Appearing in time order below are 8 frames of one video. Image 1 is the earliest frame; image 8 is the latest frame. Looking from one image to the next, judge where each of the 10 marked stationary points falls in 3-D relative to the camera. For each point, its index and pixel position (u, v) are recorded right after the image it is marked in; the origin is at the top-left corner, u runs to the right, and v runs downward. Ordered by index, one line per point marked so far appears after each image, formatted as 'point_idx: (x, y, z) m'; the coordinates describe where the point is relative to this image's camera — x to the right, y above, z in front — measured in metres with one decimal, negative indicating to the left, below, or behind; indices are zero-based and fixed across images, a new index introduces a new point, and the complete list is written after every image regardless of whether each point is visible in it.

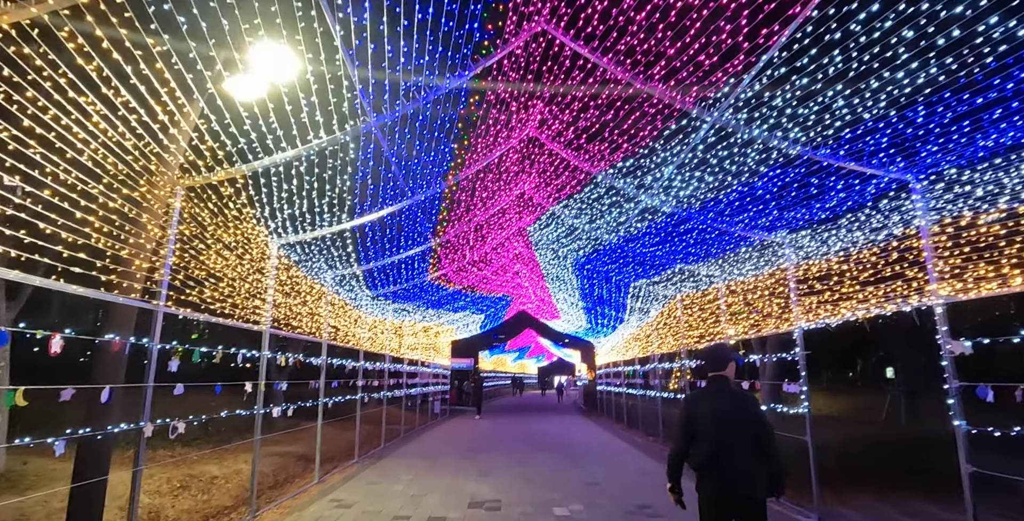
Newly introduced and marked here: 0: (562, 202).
0: (+0.8, +0.9, +7.3) m
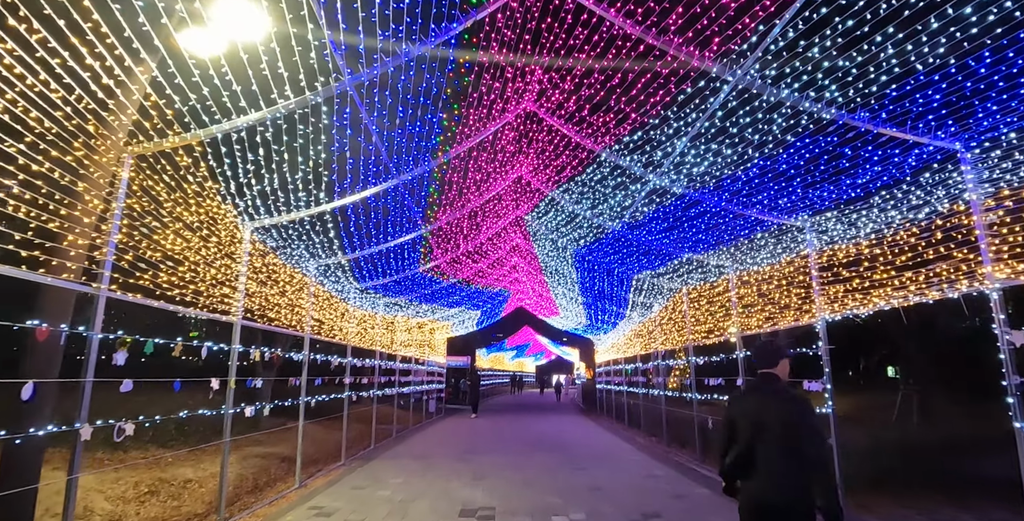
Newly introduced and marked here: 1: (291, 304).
0: (+0.7, +1.1, +6.8) m
1: (-3.1, -0.6, +6.5) m
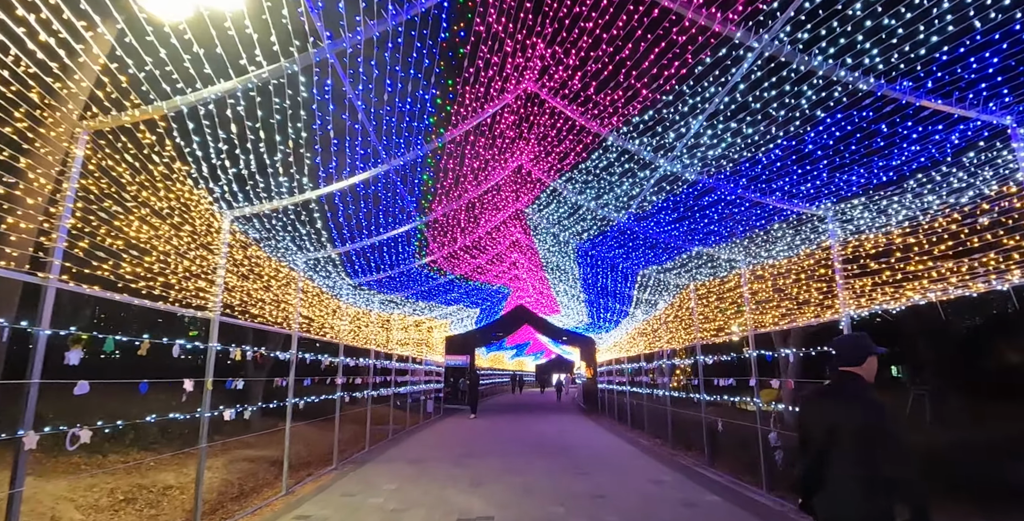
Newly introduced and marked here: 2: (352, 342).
0: (+0.7, +1.2, +6.4) m
1: (-3.1, -0.5, +6.1) m
2: (-3.1, -1.6, +8.8) m
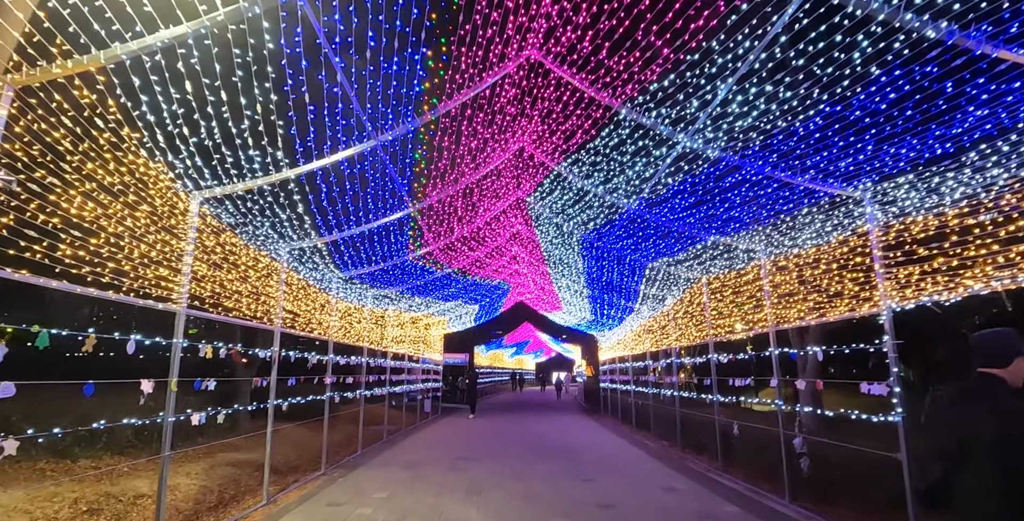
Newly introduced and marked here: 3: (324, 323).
0: (+0.7, +1.3, +5.9) m
1: (-3.1, -0.4, +5.6) m
2: (-3.1, -1.4, +8.3) m
3: (-3.1, -1.0, +7.6) m
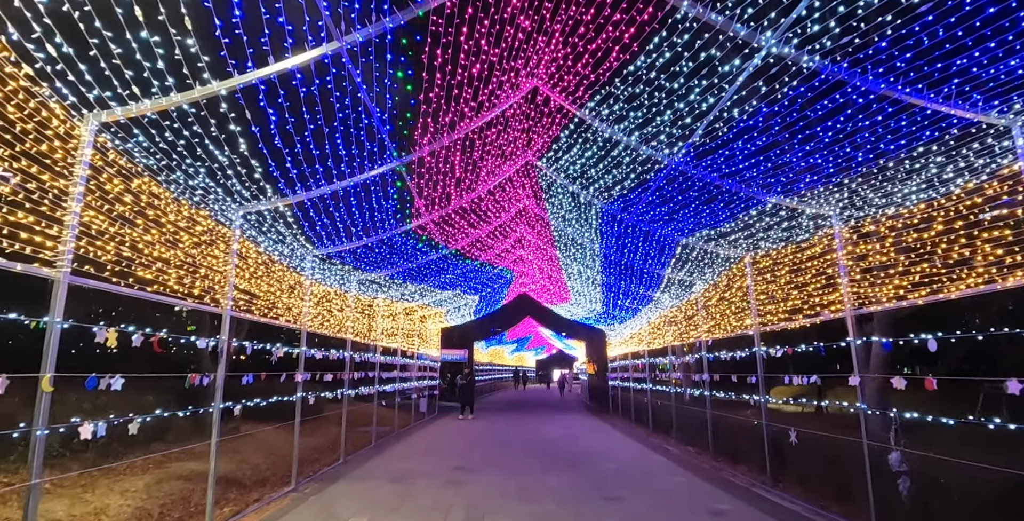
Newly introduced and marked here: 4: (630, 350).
0: (+0.9, +1.7, +4.7) m
1: (-3.0, 0.0, +4.3) m
2: (-3.0, -1.0, +7.0) m
3: (-3.0, -0.7, +6.3) m
4: (+3.3, -2.5, +13.0) m
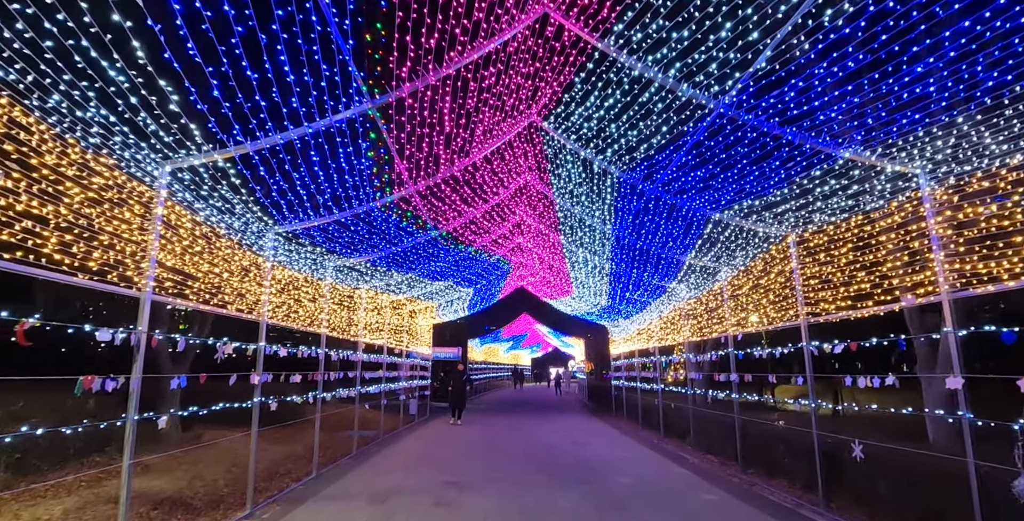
0: (+0.9, +2.0, +3.6) m
1: (-3.0, +0.2, +3.2) m
2: (-3.0, -0.8, +5.9) m
3: (-3.0, -0.4, +5.2) m
4: (+3.3, -2.3, +12.0) m
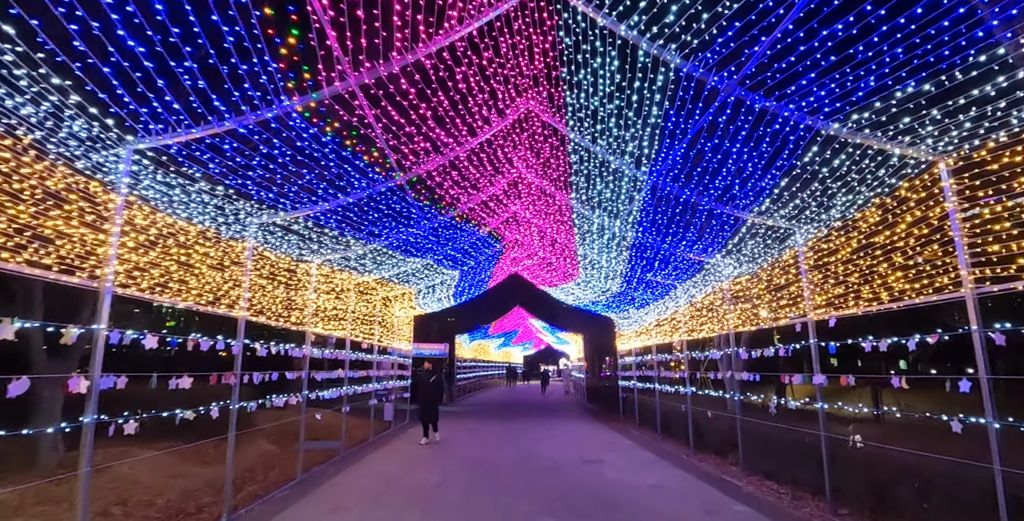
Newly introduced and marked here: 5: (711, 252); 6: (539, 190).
0: (+0.9, +2.4, +1.6) m
1: (-2.9, +0.7, +1.1) m
2: (-3.0, -0.3, +3.8) m
3: (-3.0, +0.1, +3.1) m
4: (+3.1, -1.8, +10.0) m
5: (+2.9, +0.1, +6.7) m
6: (+0.4, +1.1, +7.2) m
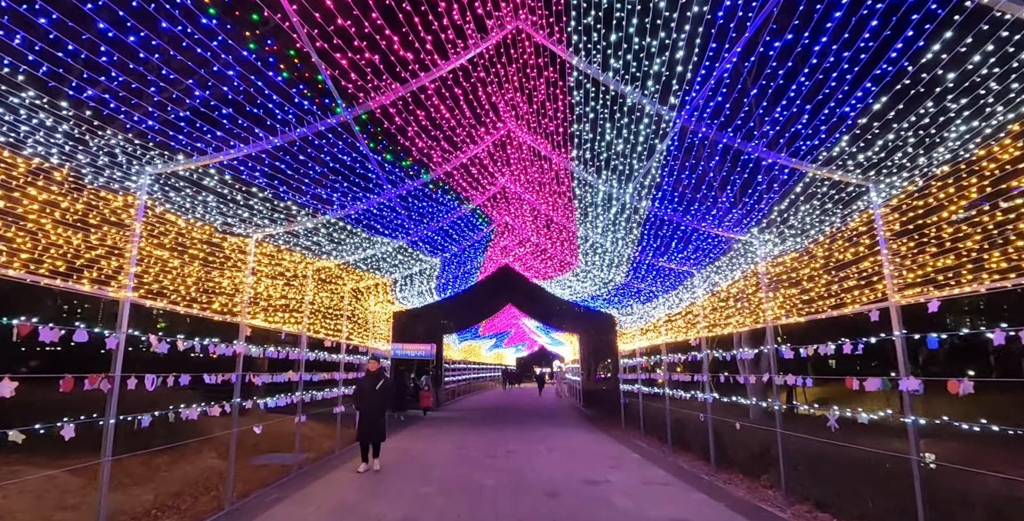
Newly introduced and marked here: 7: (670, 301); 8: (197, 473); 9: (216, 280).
0: (+0.9, +2.8, +0.3) m
1: (-3.0, +1.1, -0.2) m
2: (-3.1, +0.1, +2.4) m
3: (-3.1, +0.4, +1.8) m
4: (+2.9, -1.5, +8.7) m
5: (+2.7, +0.4, +5.5) m
6: (+0.3, +1.4, +5.9) m
7: (+2.9, -0.7, +8.5) m
8: (-4.8, -3.2, +7.0) m
9: (-3.1, -0.2, +4.9) m
